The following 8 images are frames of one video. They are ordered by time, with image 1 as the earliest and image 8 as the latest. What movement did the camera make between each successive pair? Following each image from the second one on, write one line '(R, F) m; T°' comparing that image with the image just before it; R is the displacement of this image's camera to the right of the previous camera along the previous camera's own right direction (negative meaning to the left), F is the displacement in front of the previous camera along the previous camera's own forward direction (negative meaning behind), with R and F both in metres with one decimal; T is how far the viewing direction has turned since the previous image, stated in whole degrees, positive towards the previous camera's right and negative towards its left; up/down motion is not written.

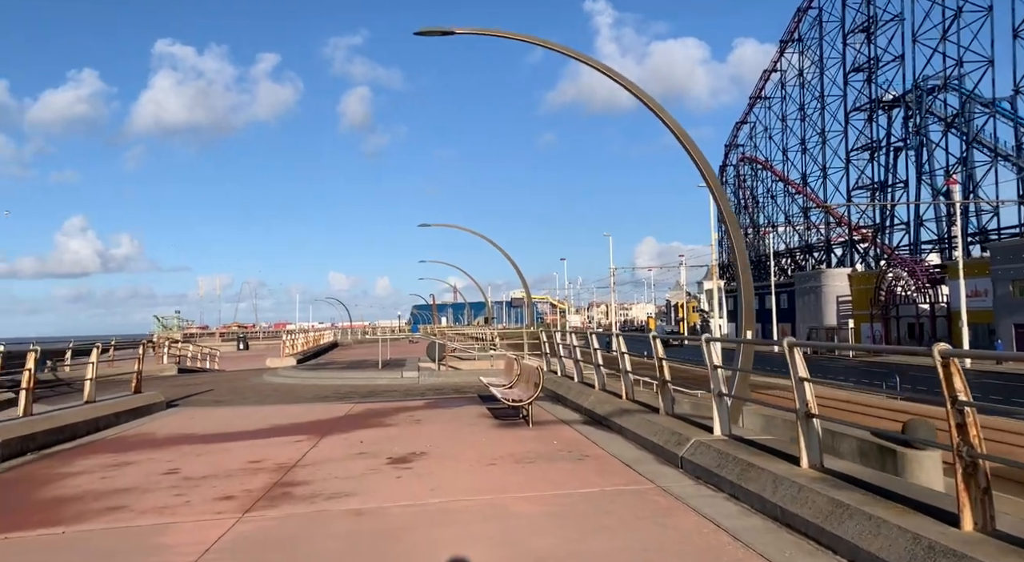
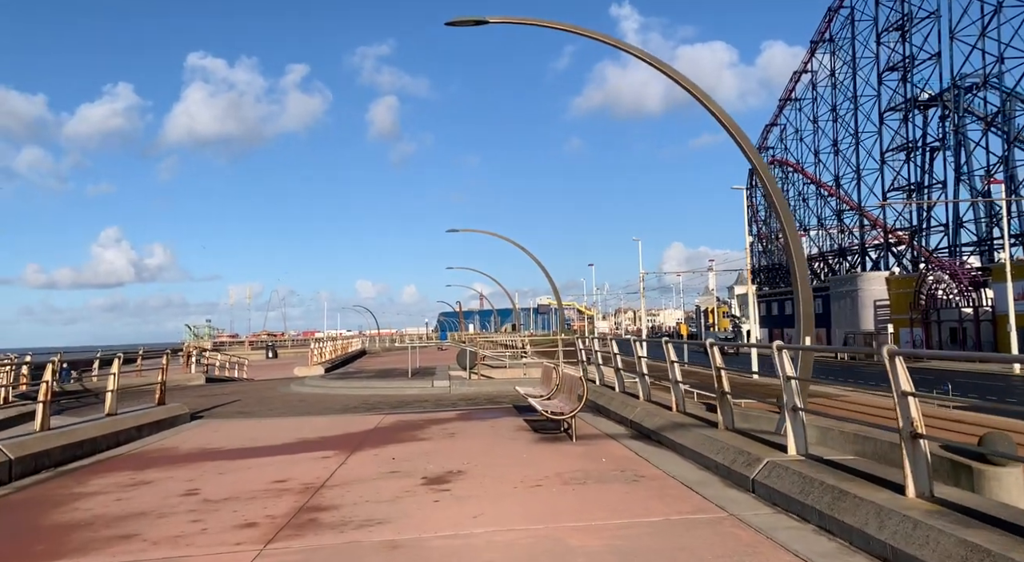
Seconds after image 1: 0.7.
(-0.2, +0.7) m; -2°
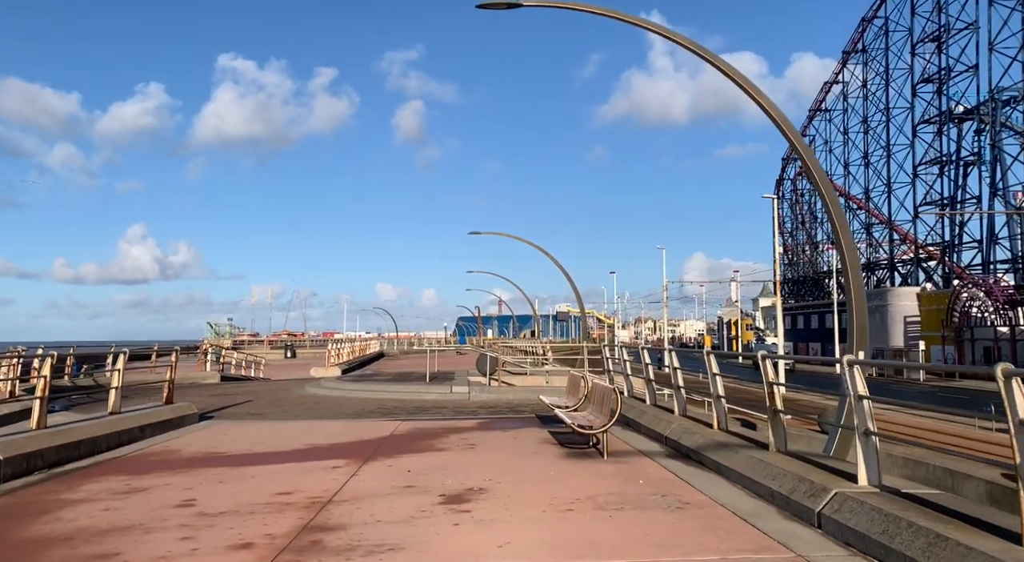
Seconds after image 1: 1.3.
(-0.1, +0.8) m; -2°
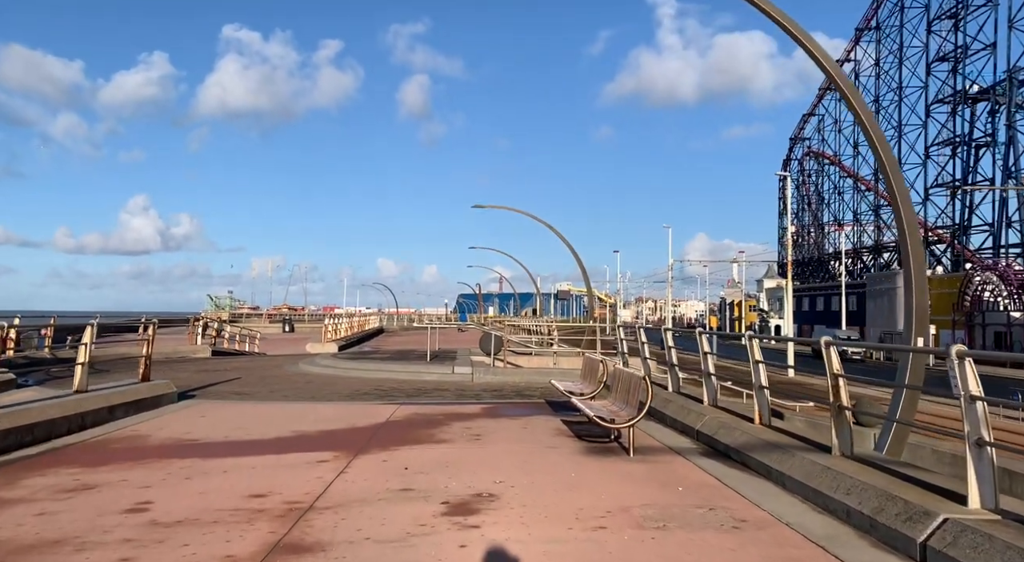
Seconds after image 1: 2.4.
(-0.2, +1.2) m; 0°
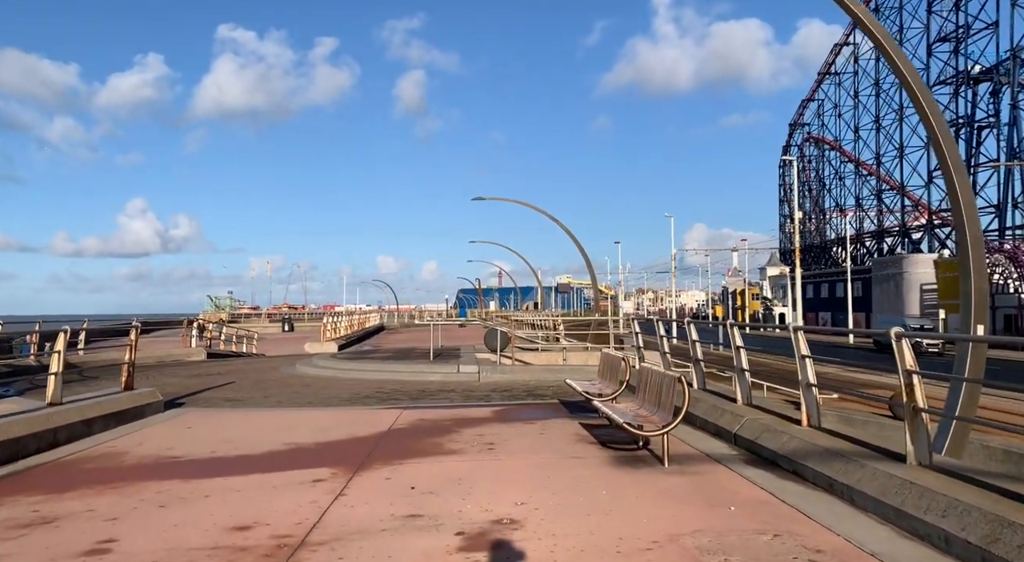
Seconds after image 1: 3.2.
(-0.2, +0.9) m; 0°
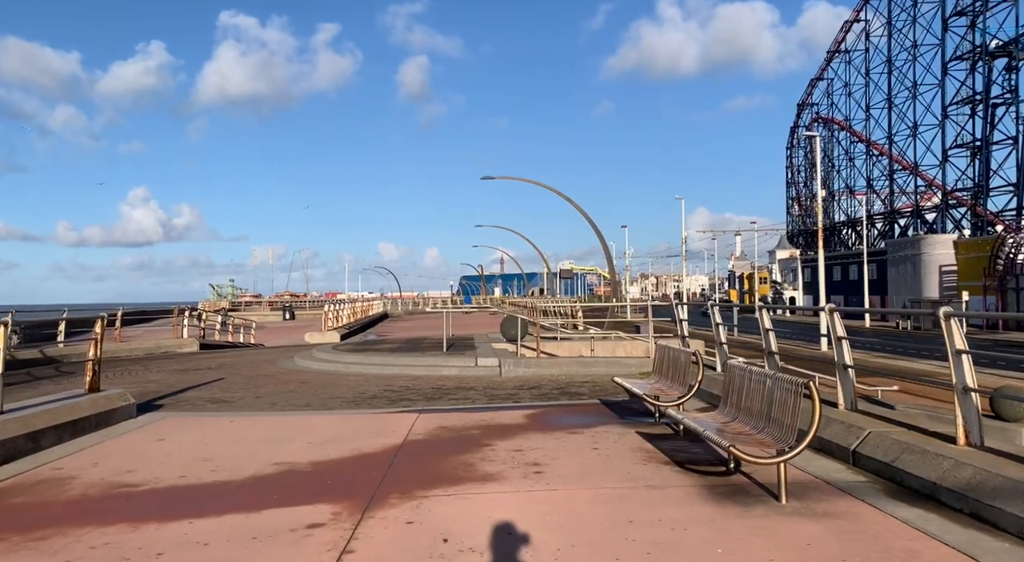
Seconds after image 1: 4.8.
(-0.4, +1.8) m; 0°
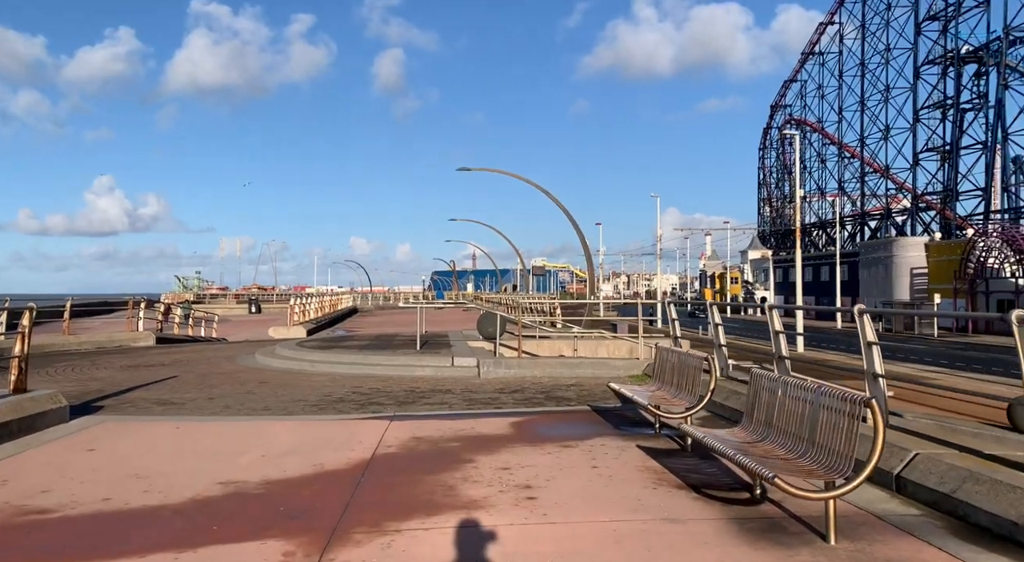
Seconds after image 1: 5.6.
(-0.2, +1.0) m; +2°
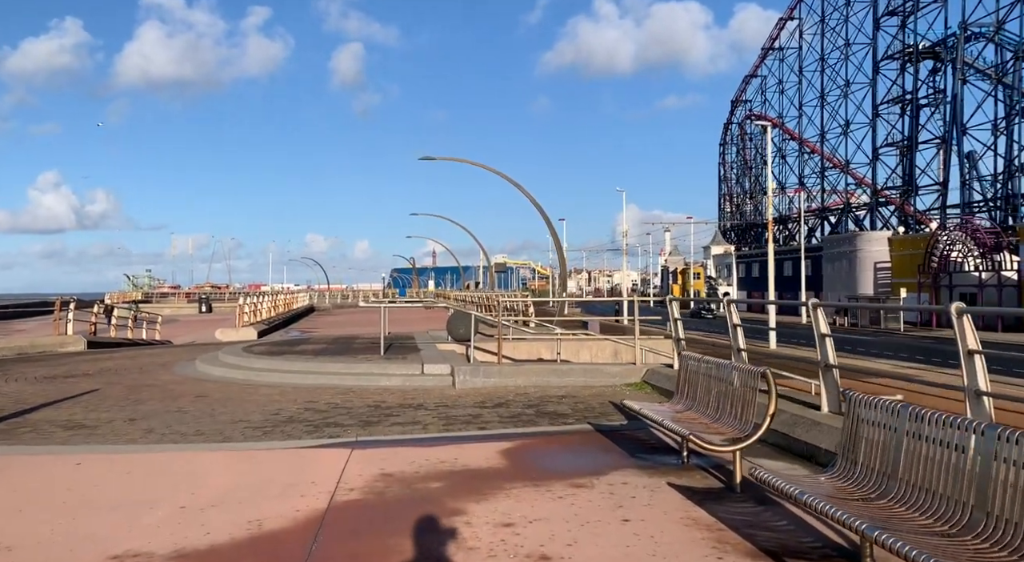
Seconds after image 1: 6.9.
(-0.3, +1.6) m; +3°
